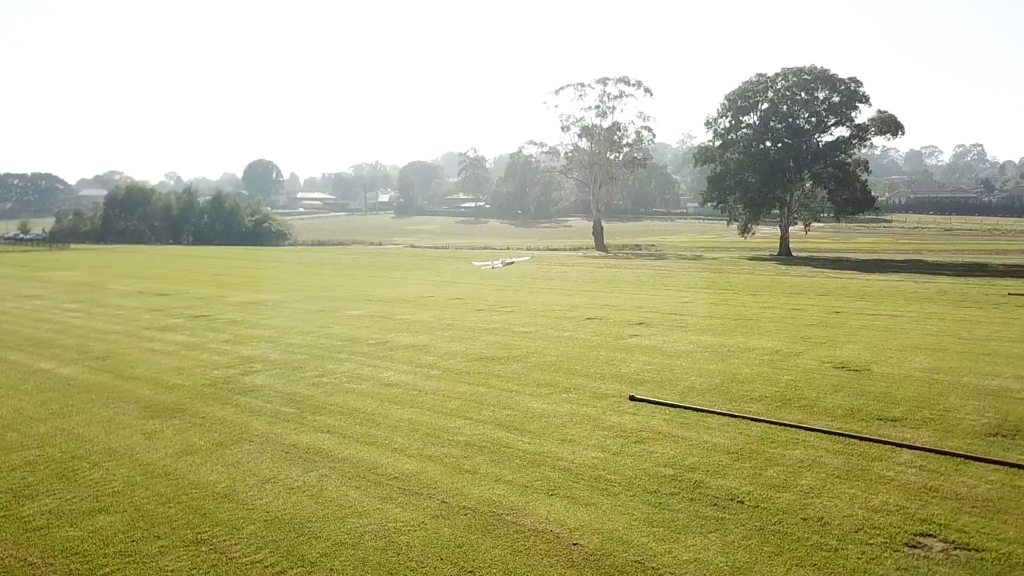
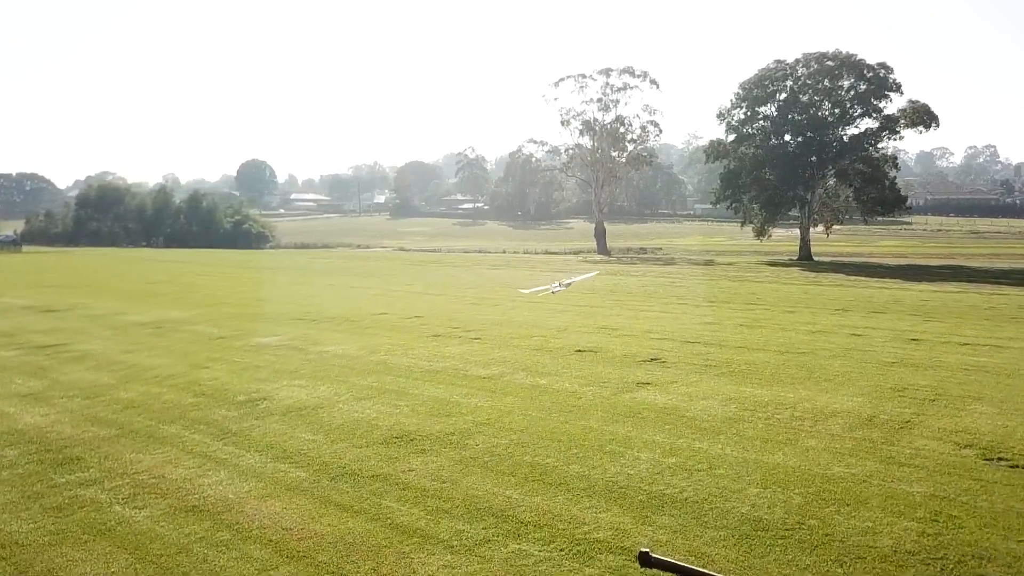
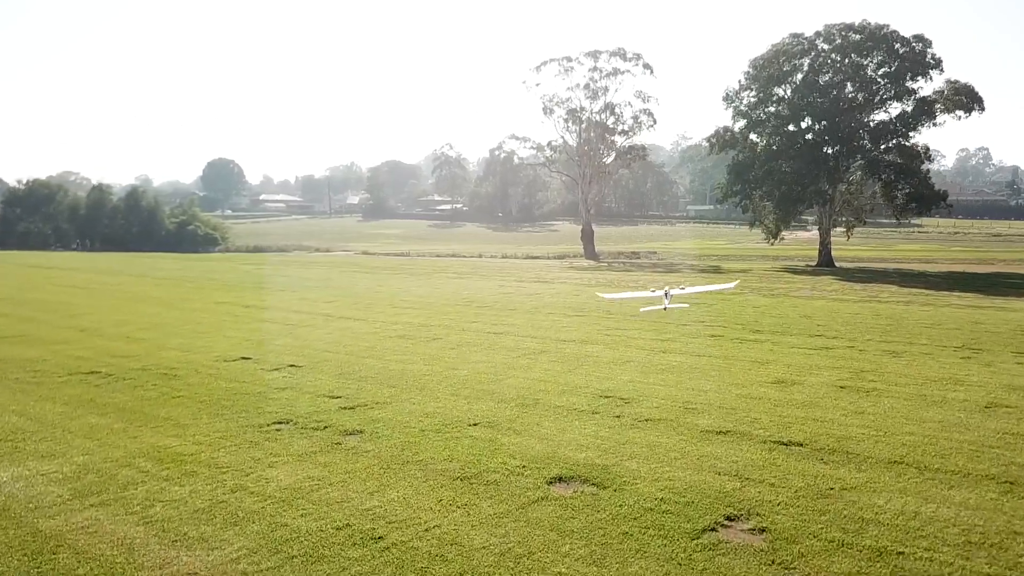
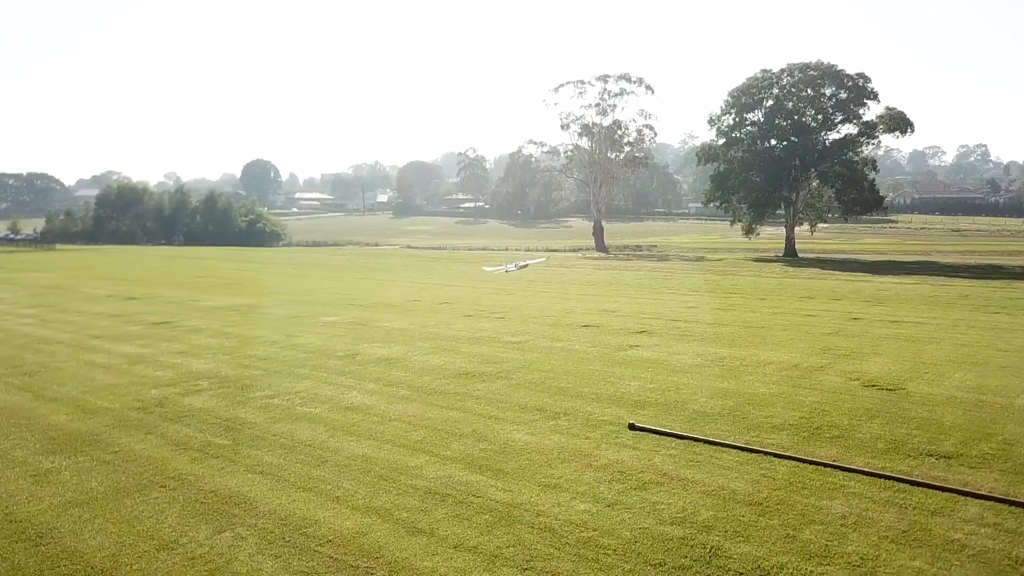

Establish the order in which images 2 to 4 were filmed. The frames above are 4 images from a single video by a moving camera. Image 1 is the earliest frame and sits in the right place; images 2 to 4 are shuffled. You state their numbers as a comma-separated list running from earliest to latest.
4, 2, 3
